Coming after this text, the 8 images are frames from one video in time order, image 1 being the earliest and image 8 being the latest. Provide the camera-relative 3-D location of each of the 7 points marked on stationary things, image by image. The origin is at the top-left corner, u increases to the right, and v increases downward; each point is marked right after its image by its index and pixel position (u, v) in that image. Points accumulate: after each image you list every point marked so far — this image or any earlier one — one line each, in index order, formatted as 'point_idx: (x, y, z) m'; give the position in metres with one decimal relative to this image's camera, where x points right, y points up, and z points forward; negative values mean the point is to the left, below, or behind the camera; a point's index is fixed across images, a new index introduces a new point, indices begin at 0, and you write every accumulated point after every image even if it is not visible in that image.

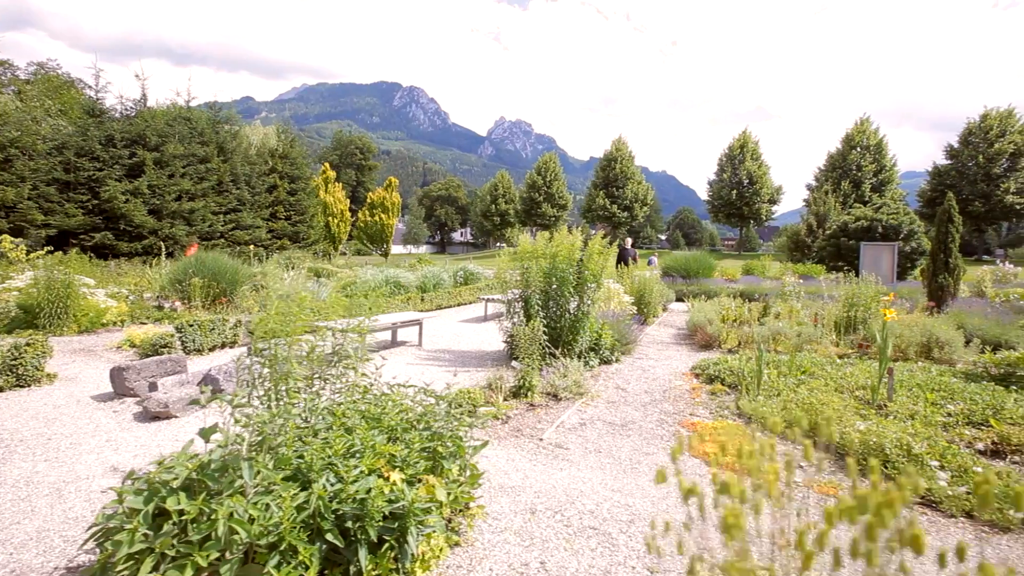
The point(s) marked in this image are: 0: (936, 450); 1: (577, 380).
0: (+2.5, -1.0, +3.0) m
1: (+0.6, -0.9, +4.8) m
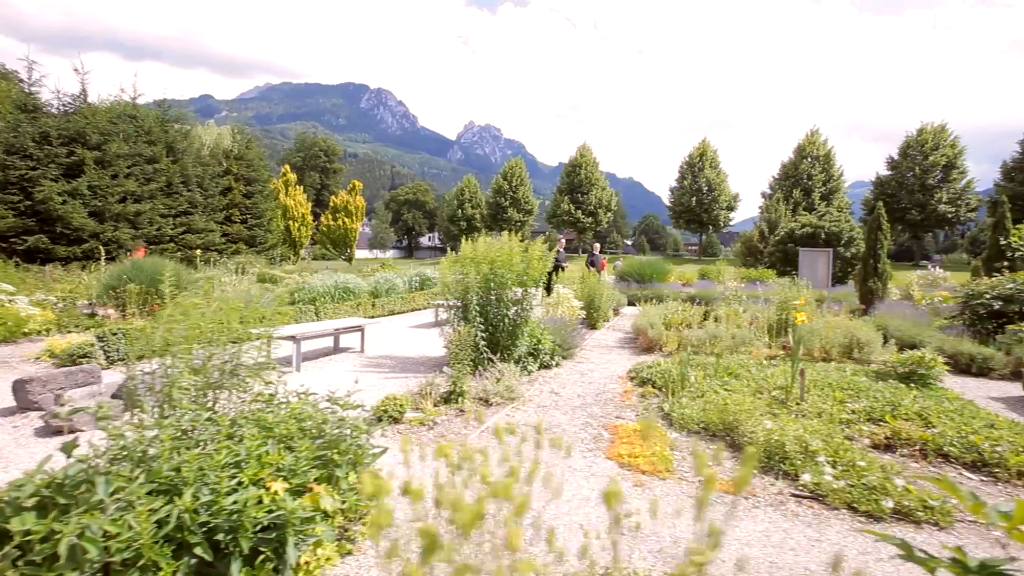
0: (+2.0, -1.0, +3.2) m
1: (-0.1, -1.0, +4.9) m
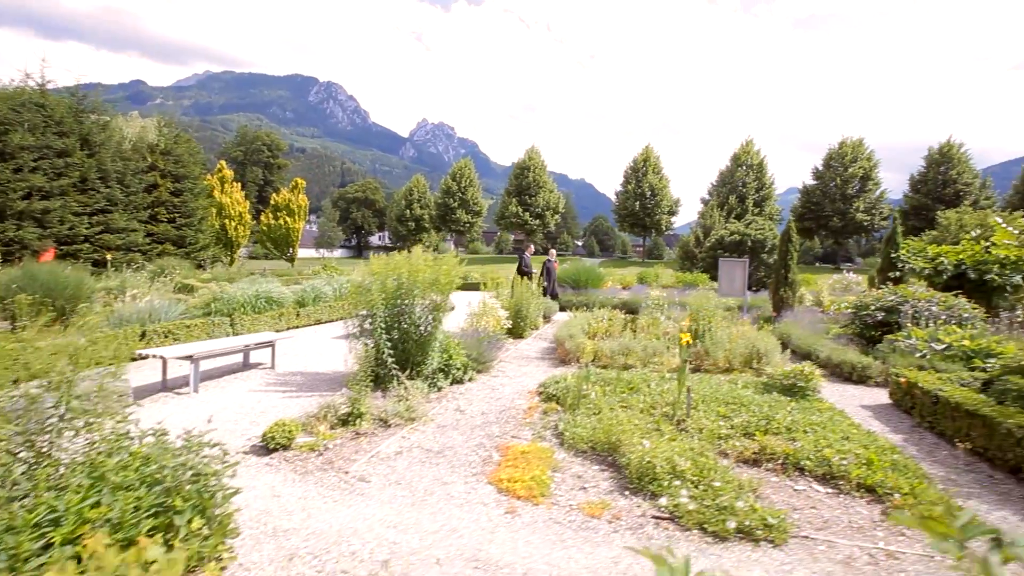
0: (+1.2, -1.2, +3.3) m
1: (-1.0, -1.1, +4.8) m
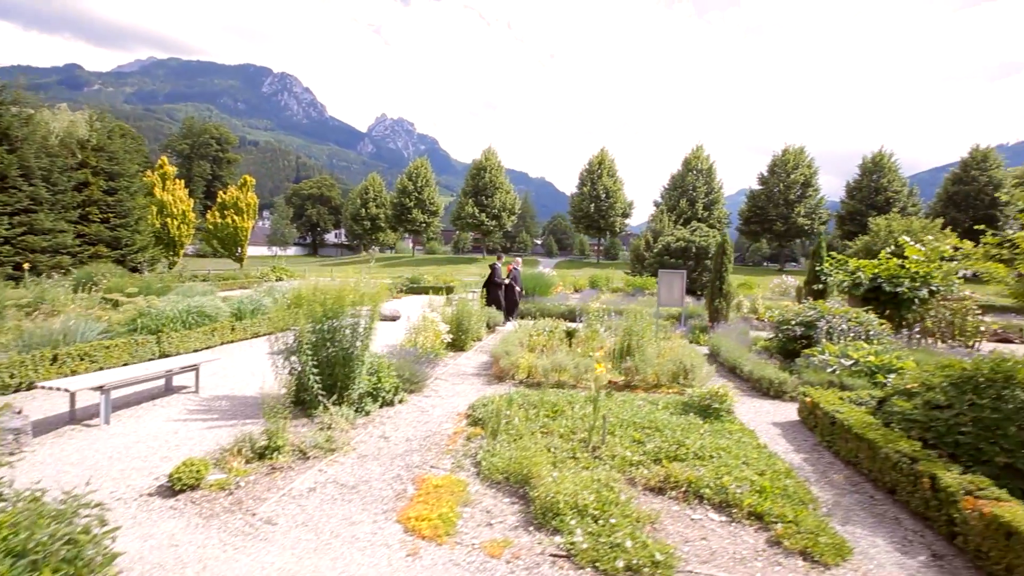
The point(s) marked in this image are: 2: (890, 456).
0: (+0.6, -1.5, +3.5) m
1: (-1.7, -1.4, +4.8) m
2: (+2.9, -1.3, +3.8) m
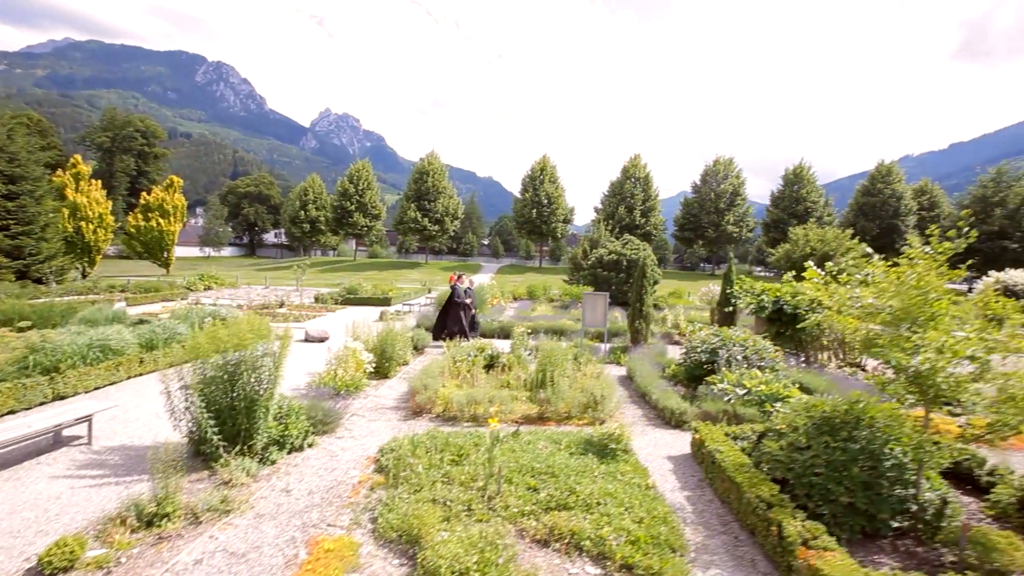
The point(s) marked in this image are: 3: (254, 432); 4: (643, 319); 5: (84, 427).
0: (-0.2, -2.0, +3.6) m
1: (-2.7, -1.9, +4.7) m
2: (+2.0, -1.8, +4.2) m
3: (-2.9, -1.6, +5.6) m
4: (+3.1, -0.7, +11.9) m
5: (-5.5, -1.7, +6.4) m
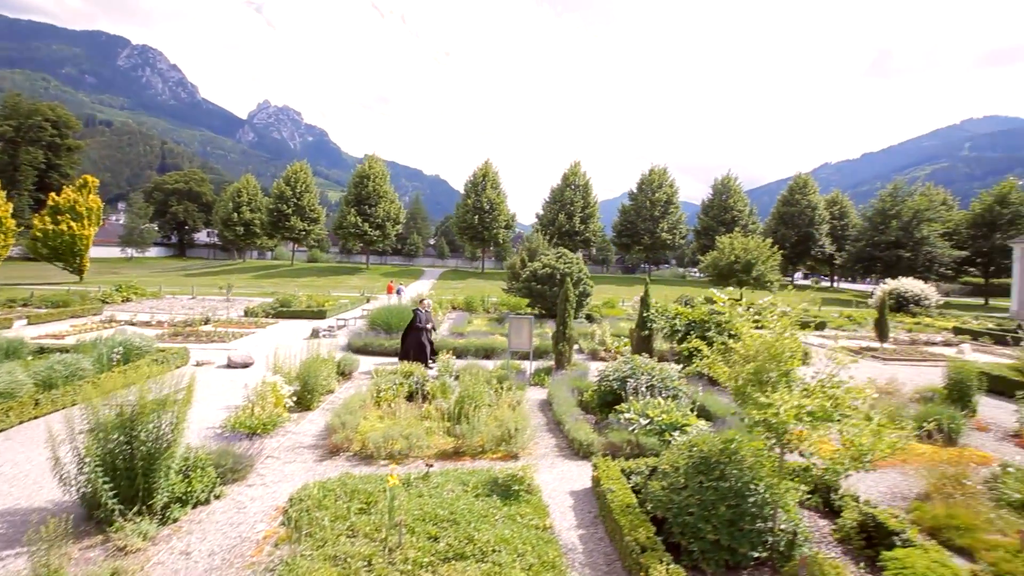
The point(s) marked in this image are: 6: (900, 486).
0: (-1.1, -2.6, +3.8) m
1: (-3.6, -2.6, +4.6) m
2: (+1.1, -2.4, +4.6) m
3: (-3.9, -2.2, +5.5) m
4: (+1.4, -1.3, +12.4) m
5: (-6.6, -2.4, +6.0) m
6: (+5.1, -2.6, +6.5) m
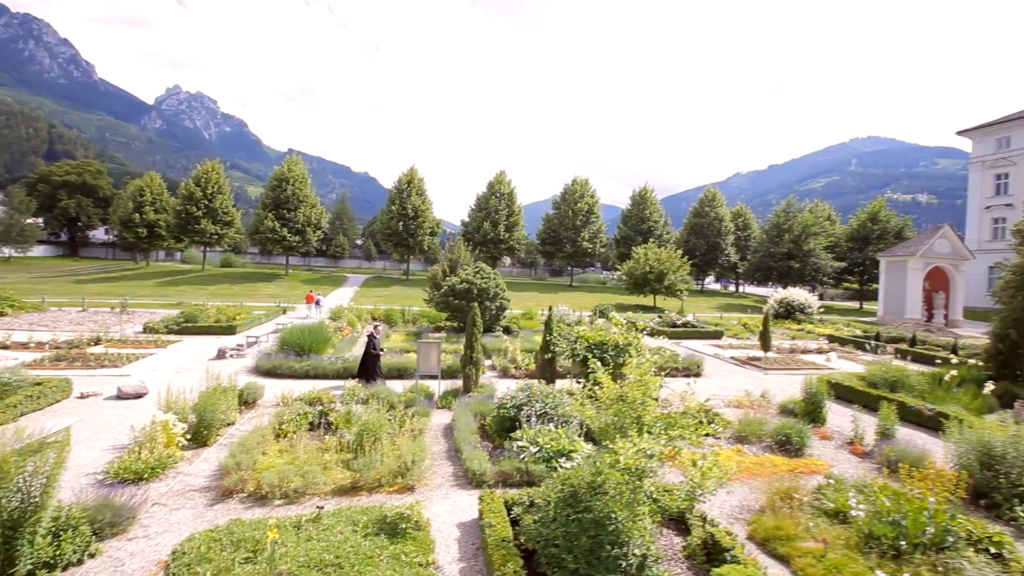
0: (-2.2, -3.2, +4.0) m
1: (-4.8, -3.2, +4.5) m
2: (-0.1, -3.0, +5.1) m
3: (-5.2, -2.8, +5.3) m
4: (-0.9, -1.9, +12.9) m
5: (-7.9, -3.0, +5.5) m
6: (+3.5, -3.2, +7.5) m
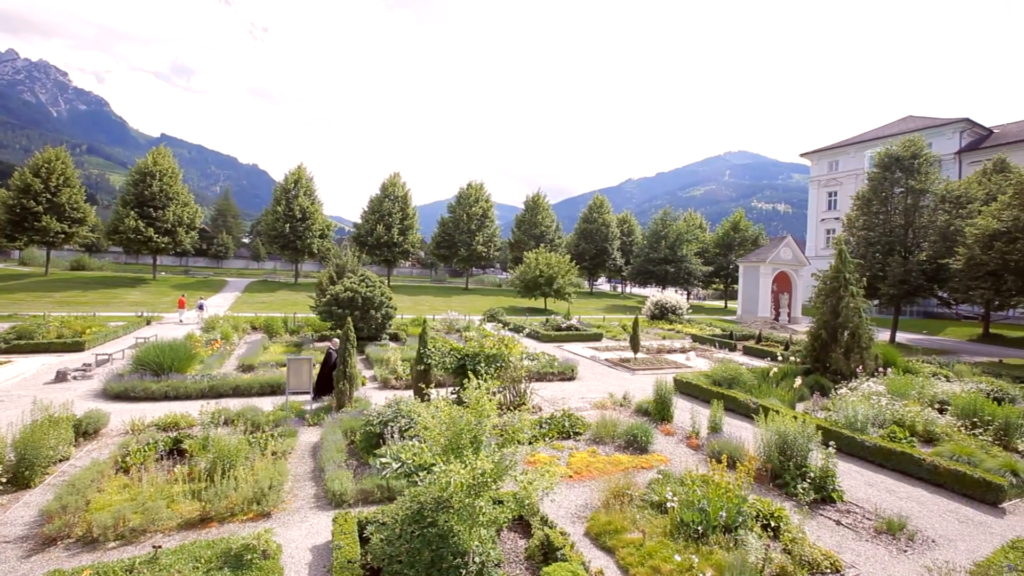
0: (-3.6, -3.5, +3.8) m
1: (-6.3, -3.6, +3.8) m
2: (-1.8, -3.3, +5.3) m
3: (-6.9, -3.2, +4.5) m
4: (-4.1, -2.2, +12.8) m
5: (-9.6, -3.4, +4.2) m
6: (+1.3, -3.5, +8.4) m
